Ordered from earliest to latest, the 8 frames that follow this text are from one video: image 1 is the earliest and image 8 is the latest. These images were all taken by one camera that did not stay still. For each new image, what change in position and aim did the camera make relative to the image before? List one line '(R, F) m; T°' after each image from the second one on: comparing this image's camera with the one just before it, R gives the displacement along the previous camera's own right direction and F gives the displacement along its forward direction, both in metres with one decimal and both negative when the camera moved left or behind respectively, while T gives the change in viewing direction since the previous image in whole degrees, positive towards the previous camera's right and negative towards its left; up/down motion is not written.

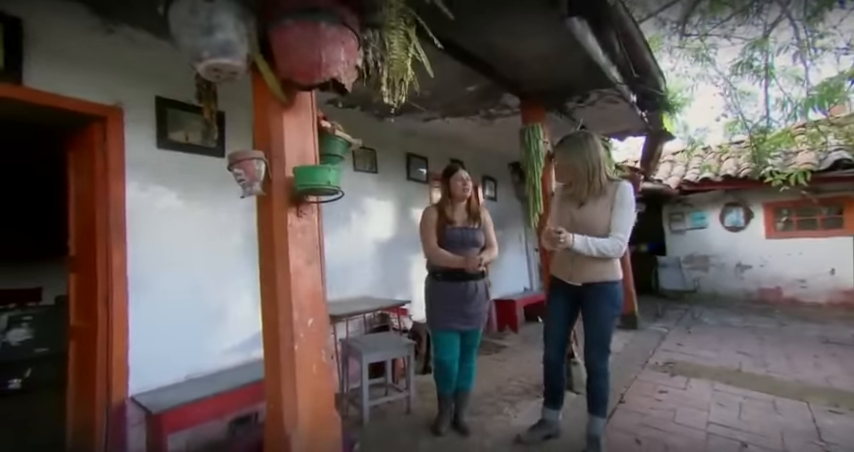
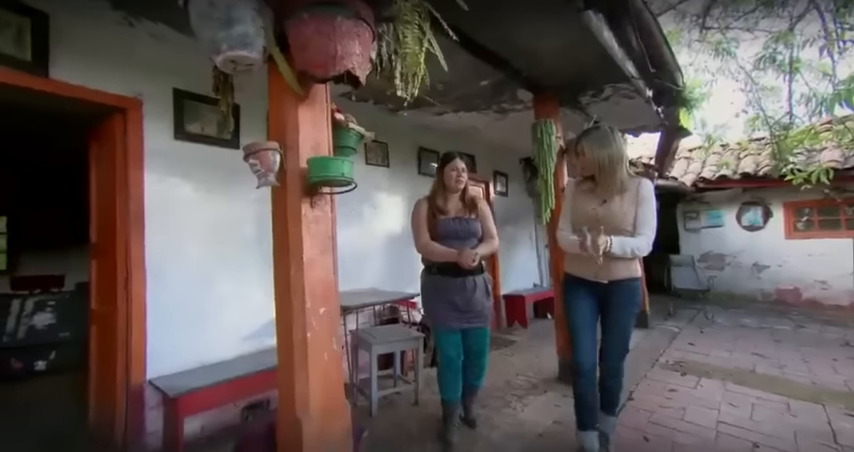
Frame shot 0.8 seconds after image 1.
(0.0, 0.0) m; -2°
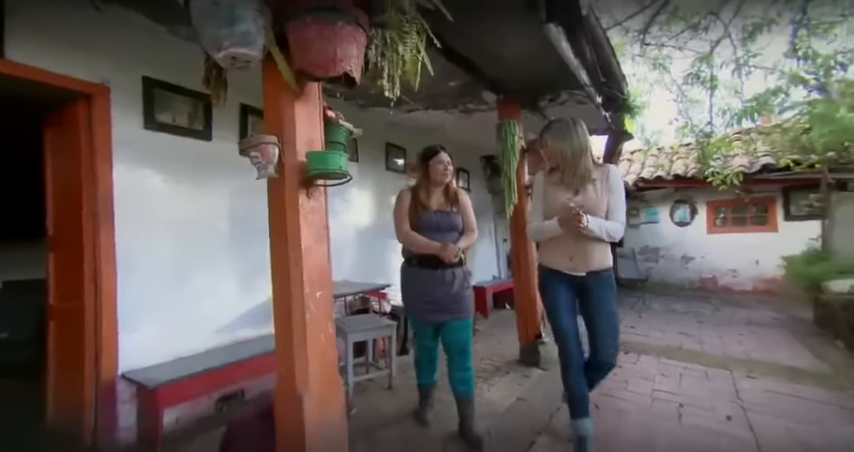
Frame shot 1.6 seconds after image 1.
(-0.1, -0.1) m; +7°
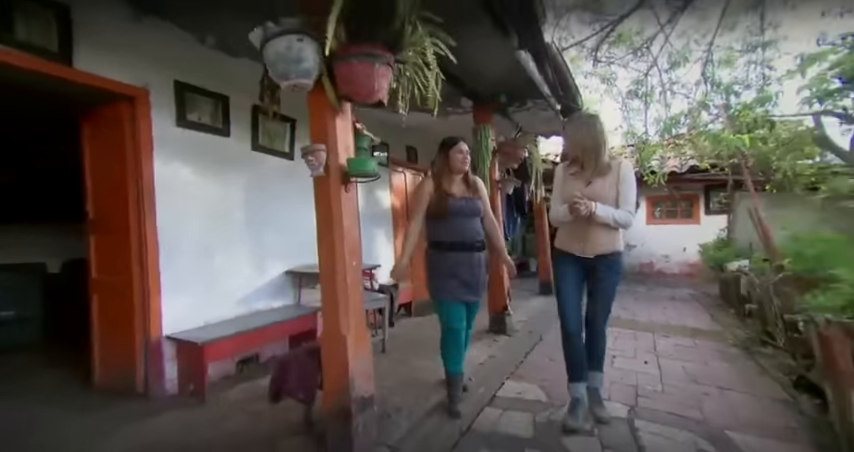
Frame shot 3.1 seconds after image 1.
(-0.2, -0.5) m; +6°
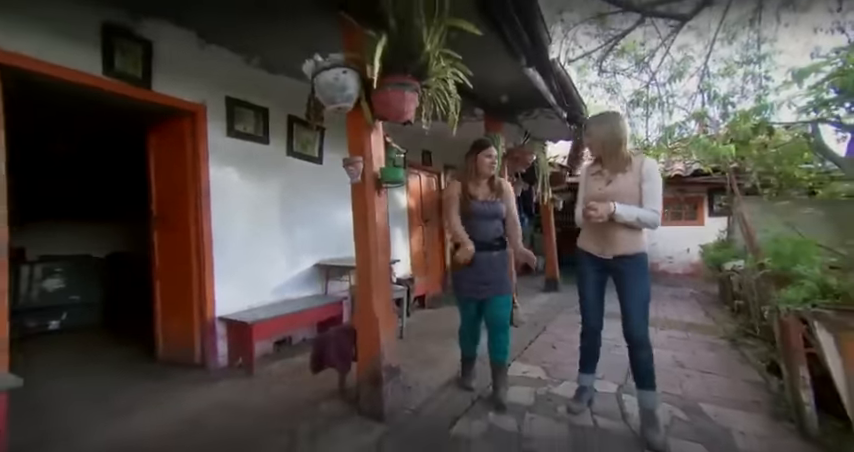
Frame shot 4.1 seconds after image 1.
(-0.1, -0.4) m; -1°
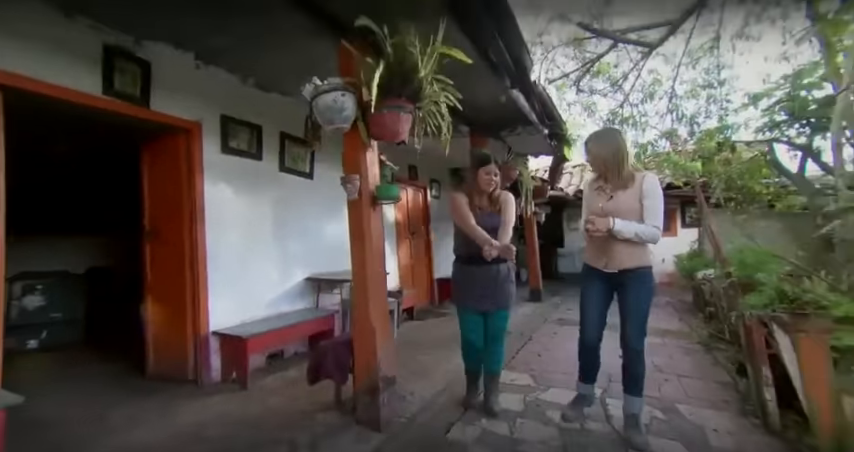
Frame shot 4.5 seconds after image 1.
(-0.1, -0.1) m; +3°
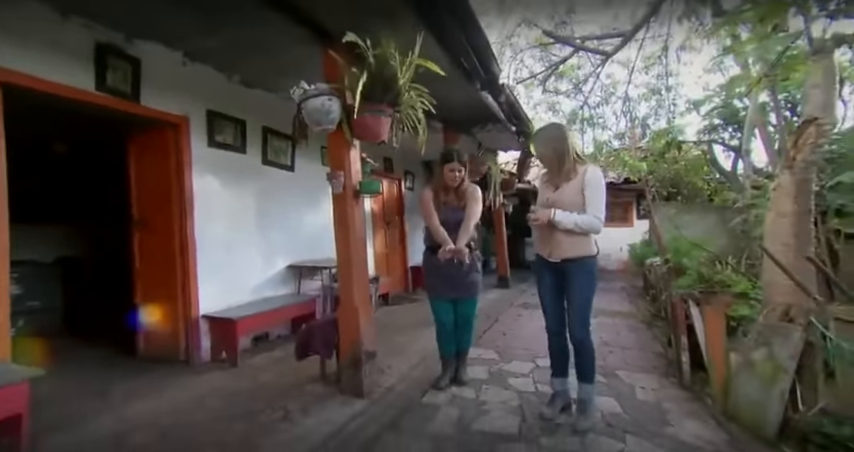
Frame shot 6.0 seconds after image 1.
(0.0, -0.3) m; +4°
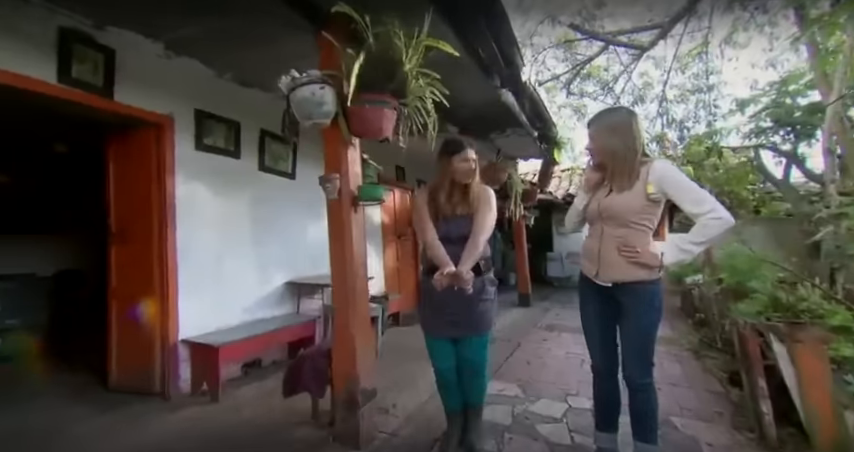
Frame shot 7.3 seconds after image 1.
(0.0, +0.4) m; -2°
